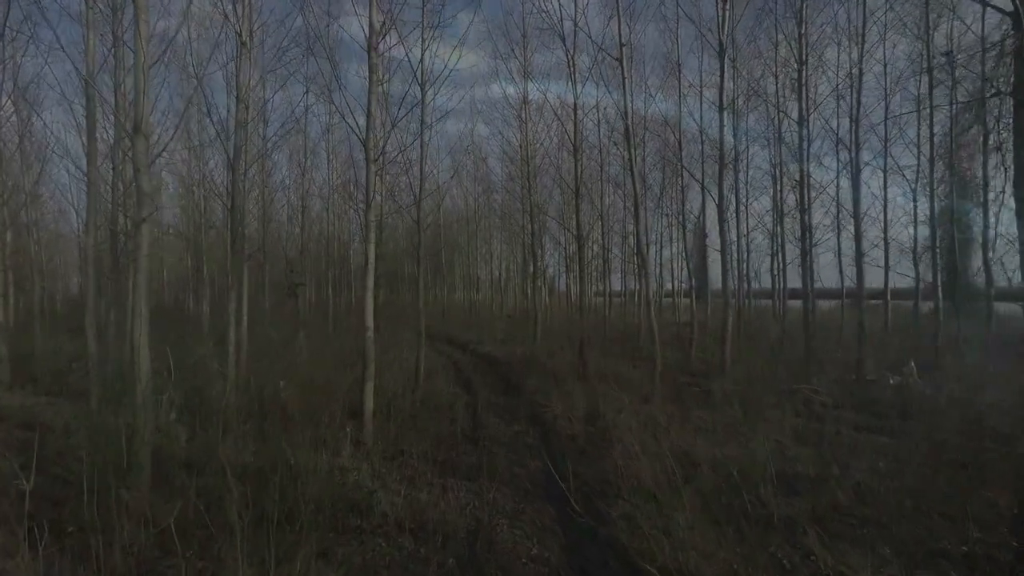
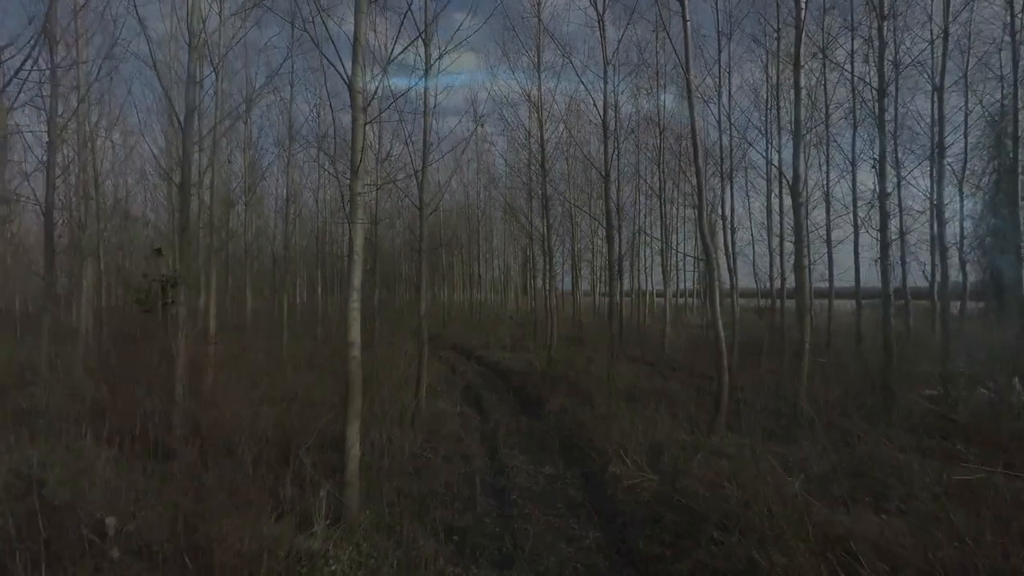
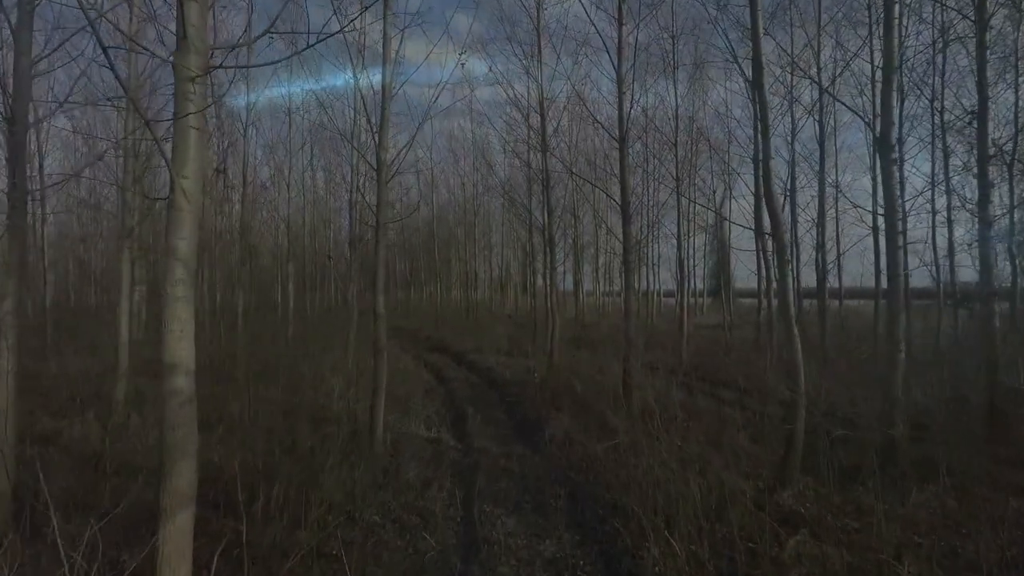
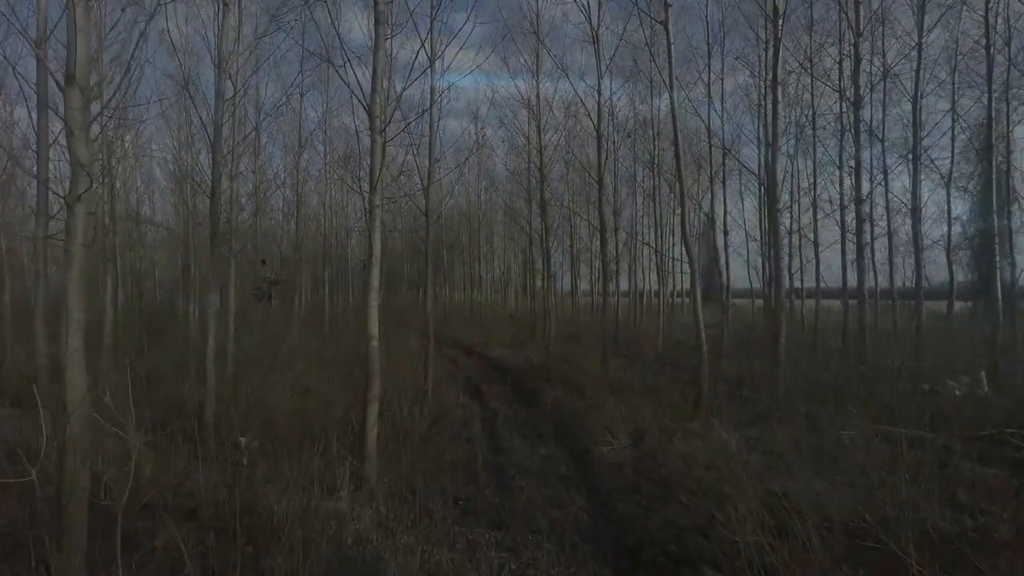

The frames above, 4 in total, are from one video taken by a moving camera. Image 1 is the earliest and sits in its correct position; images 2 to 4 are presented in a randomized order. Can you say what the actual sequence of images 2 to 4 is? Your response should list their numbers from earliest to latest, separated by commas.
4, 2, 3
